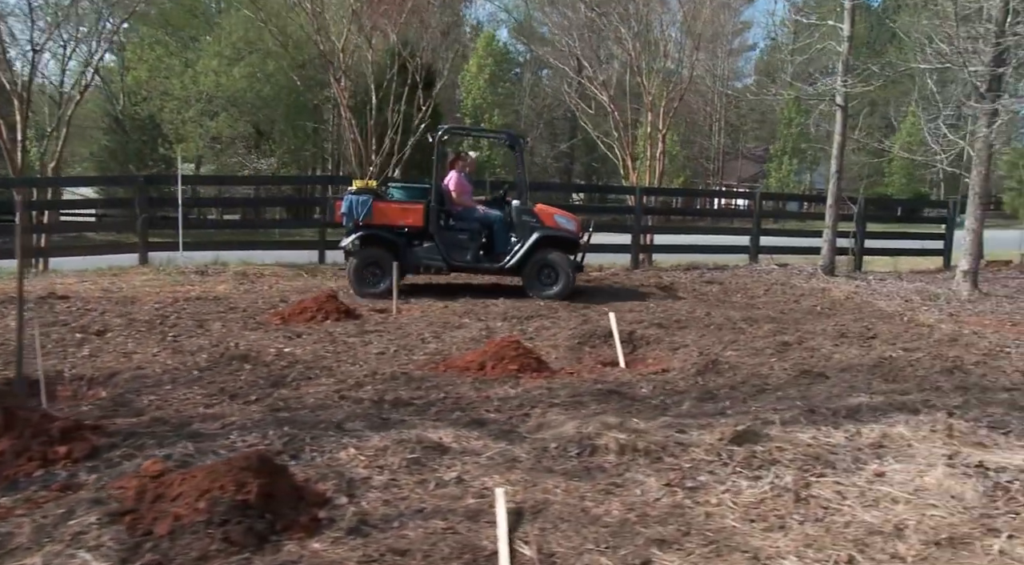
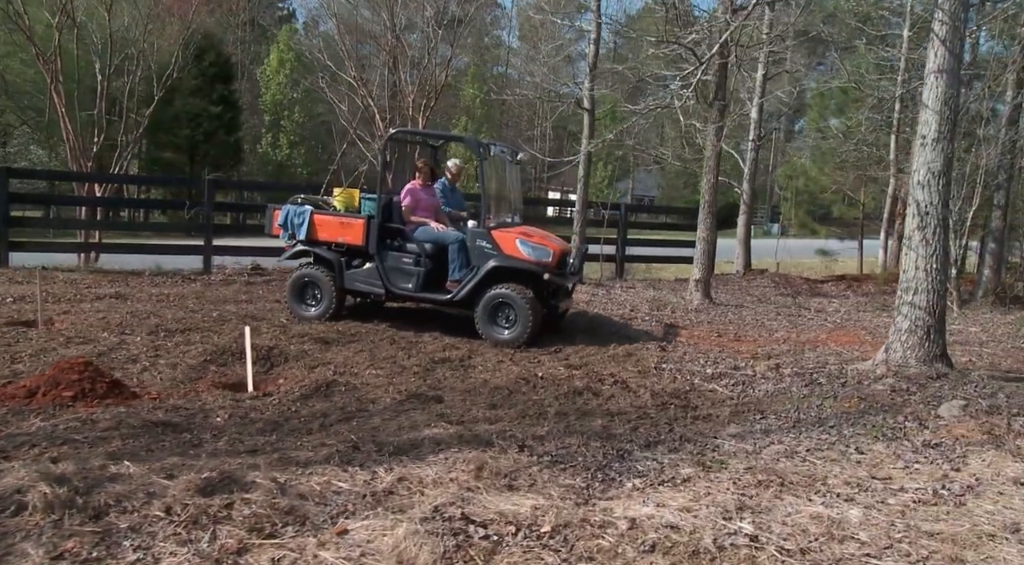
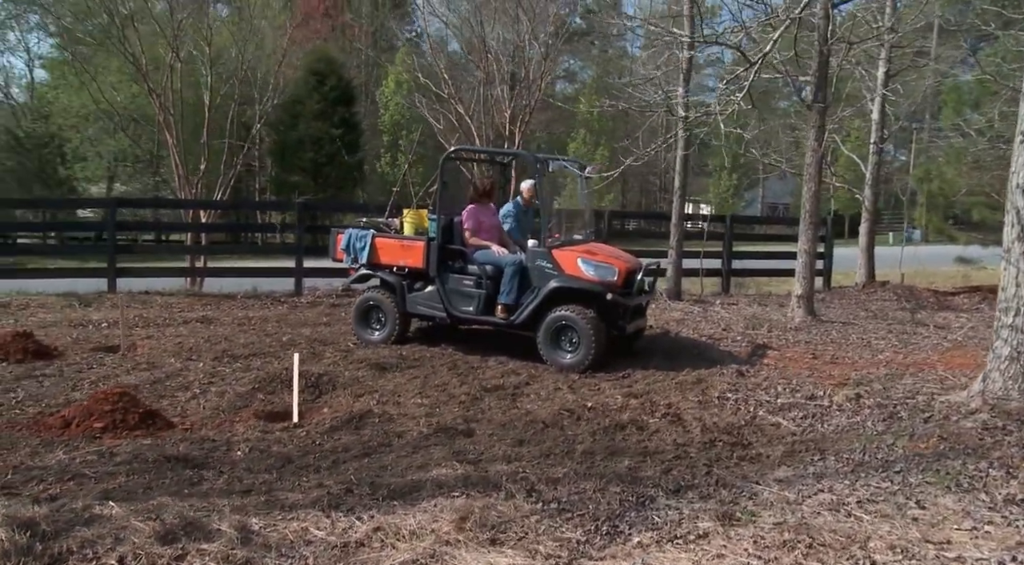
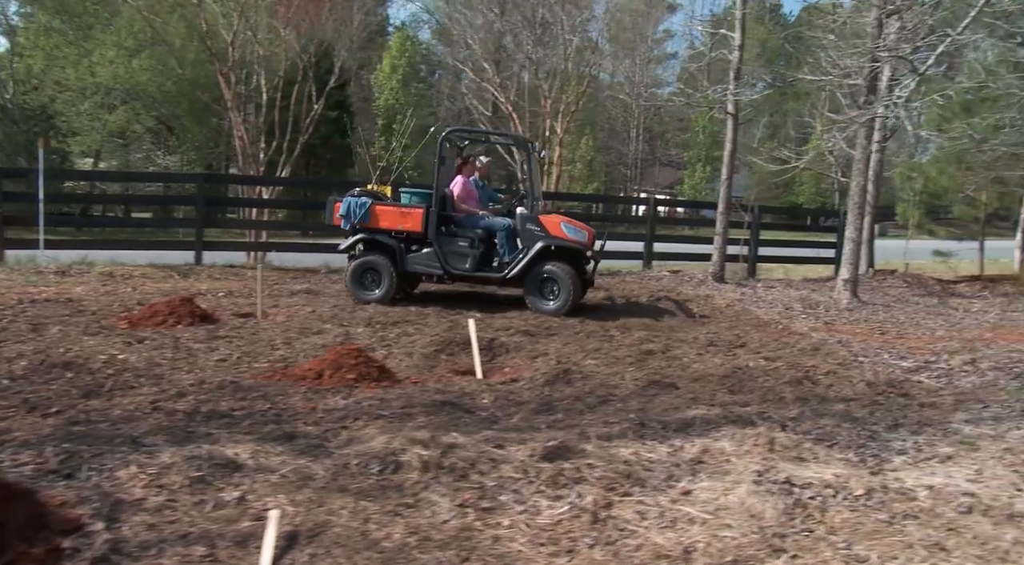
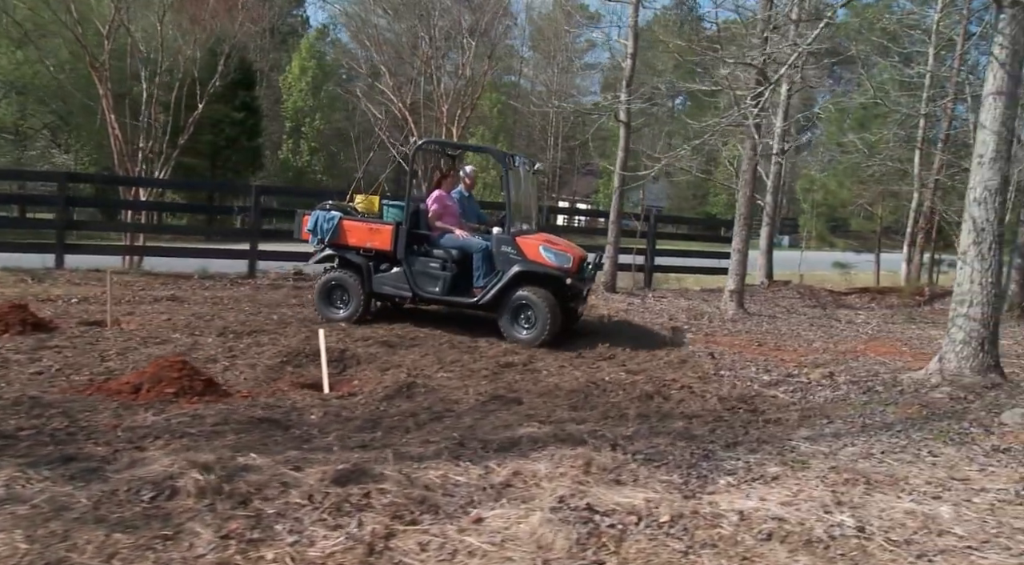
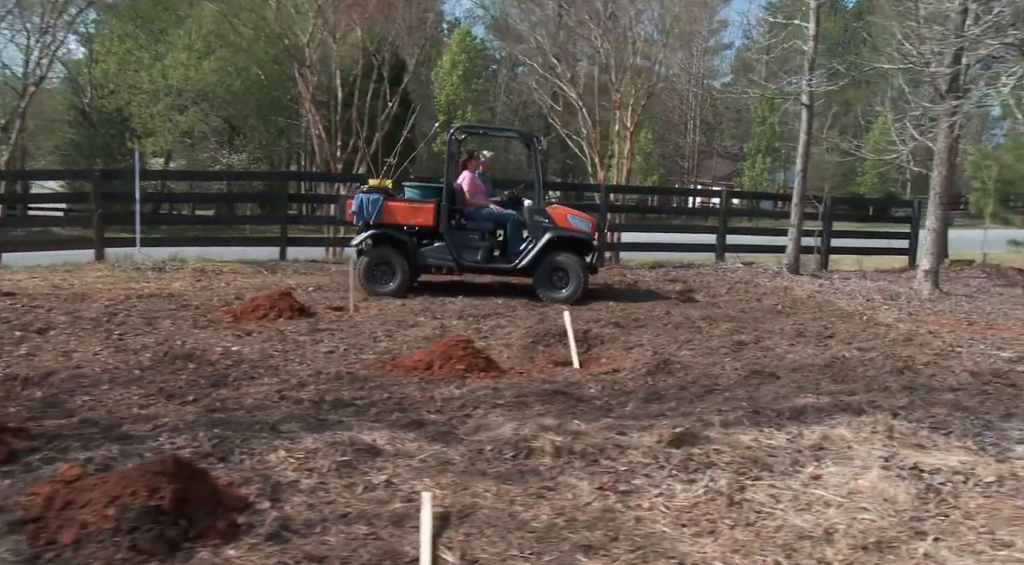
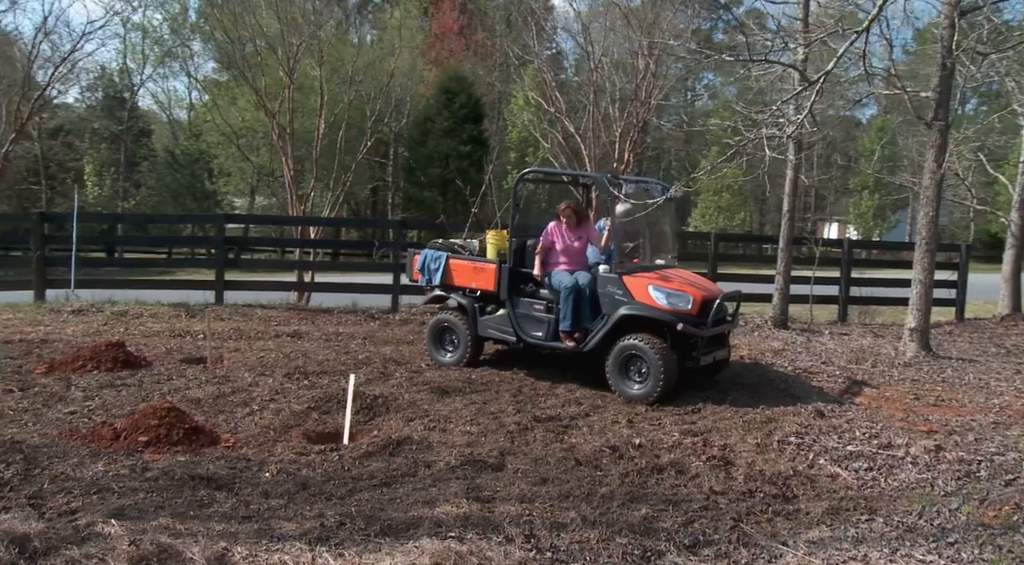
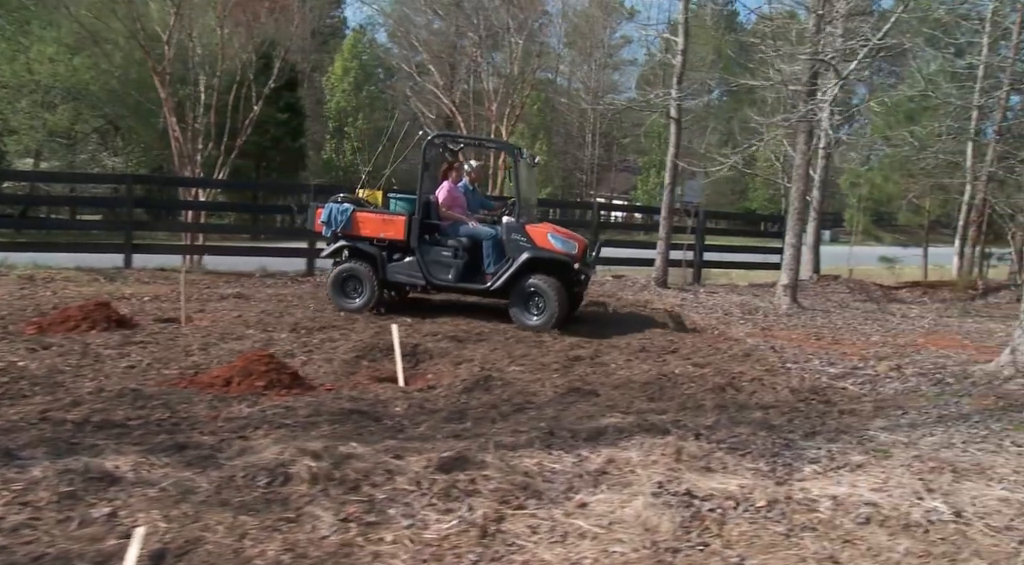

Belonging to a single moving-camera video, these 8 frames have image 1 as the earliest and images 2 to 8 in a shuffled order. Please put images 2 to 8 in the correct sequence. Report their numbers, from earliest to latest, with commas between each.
6, 4, 8, 5, 2, 3, 7
